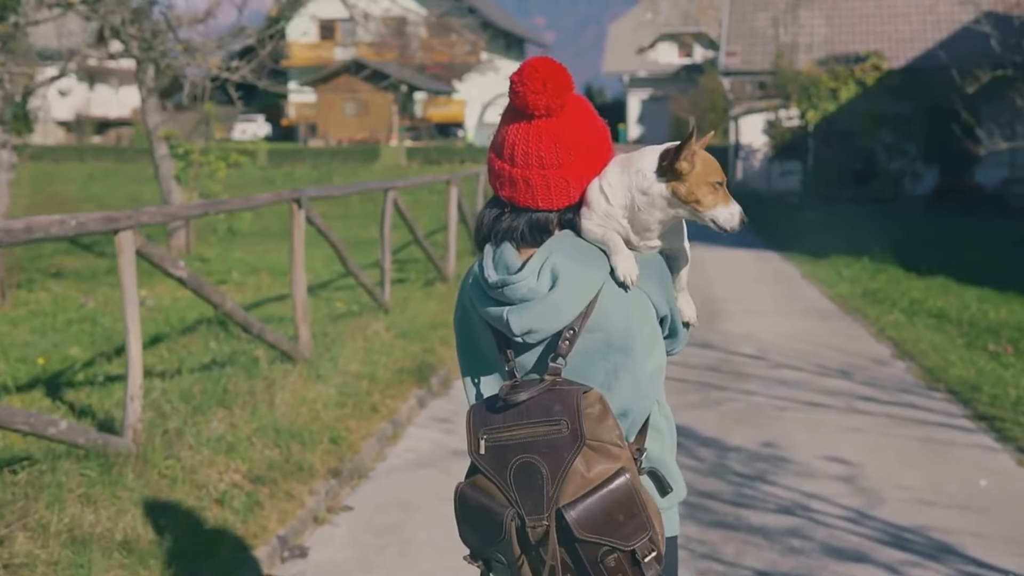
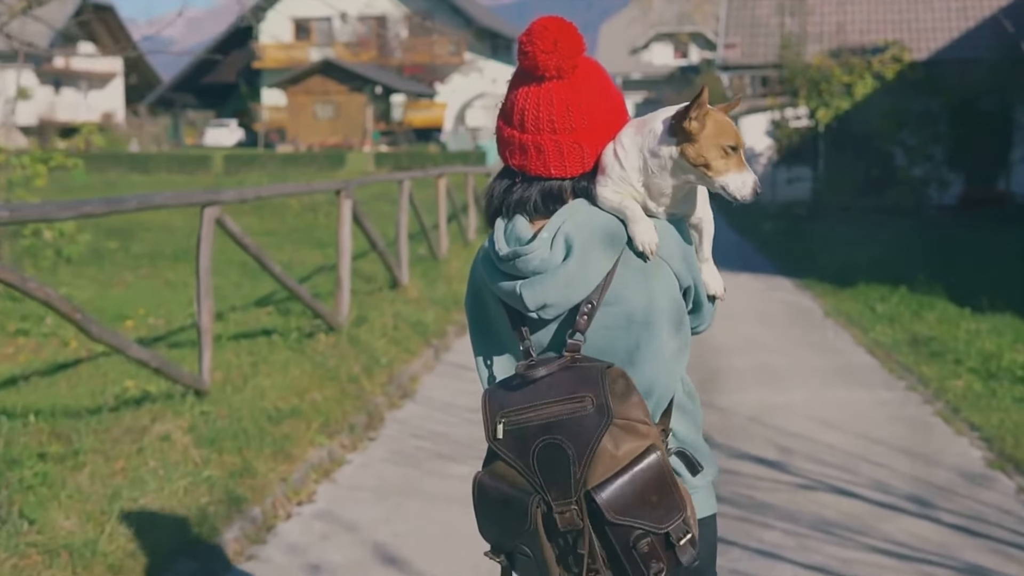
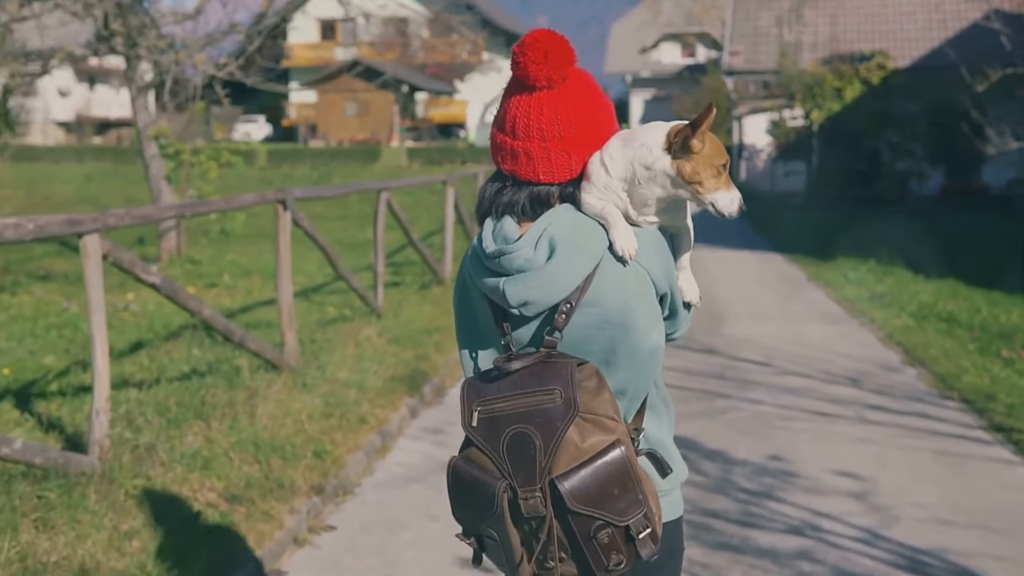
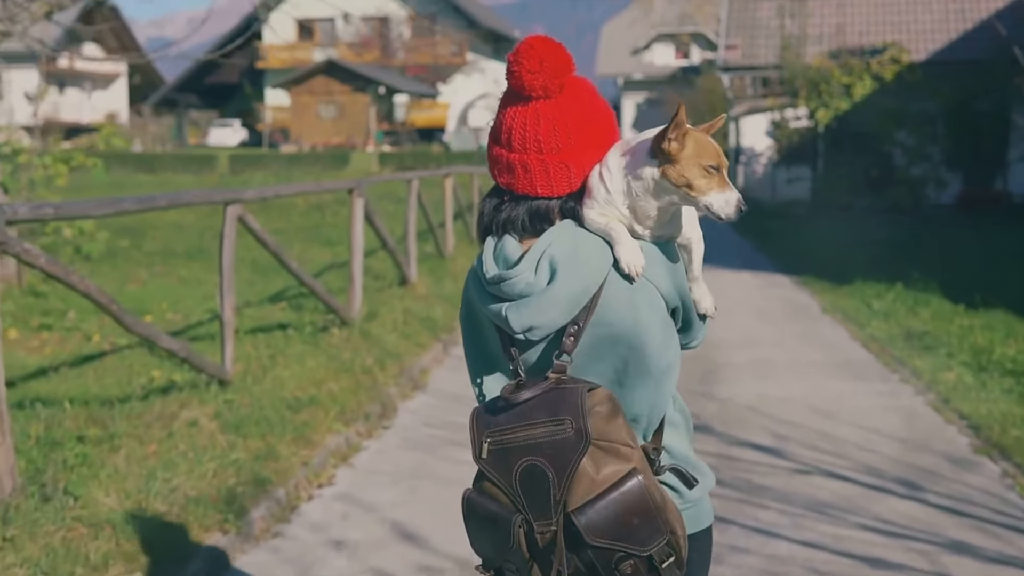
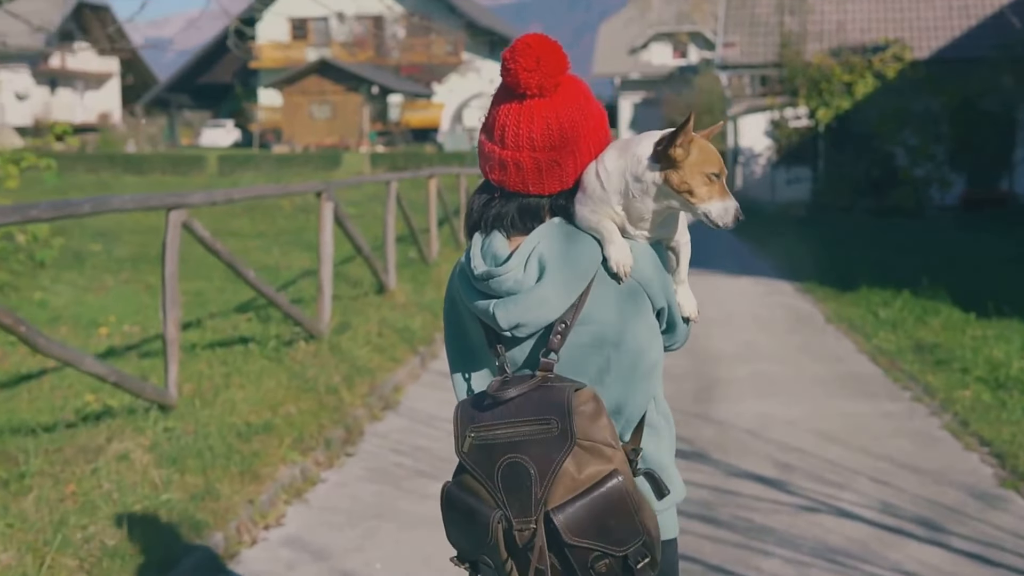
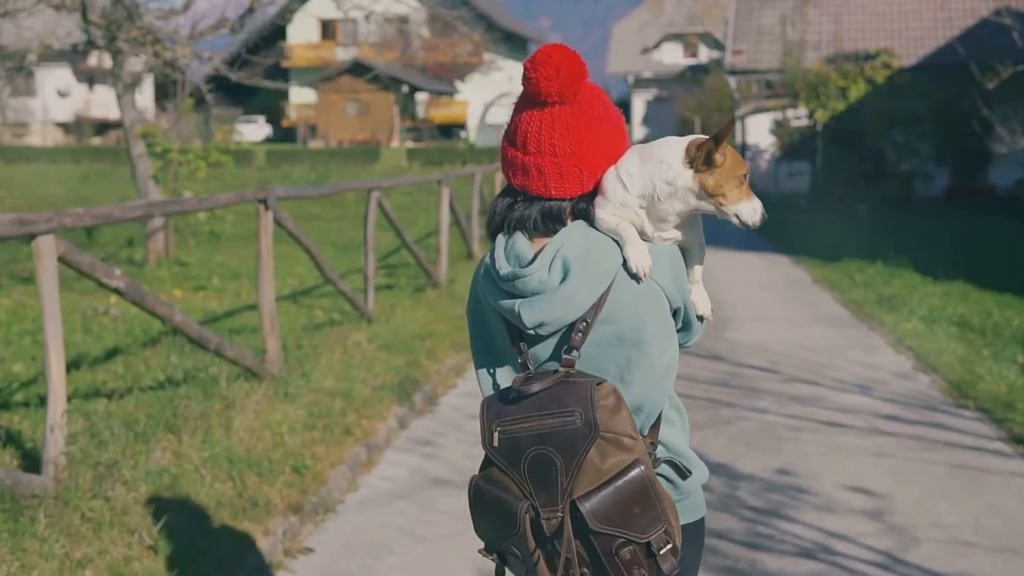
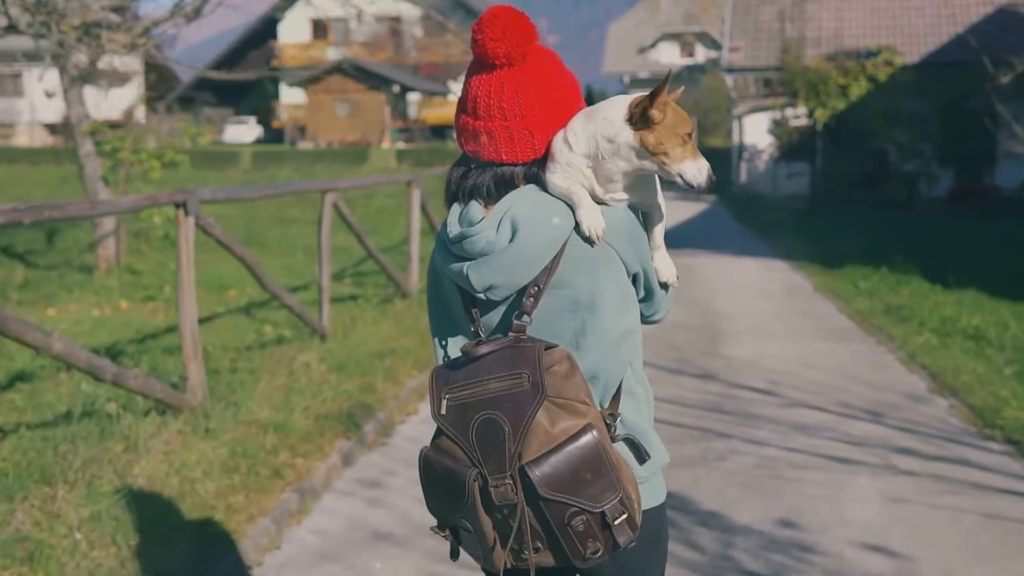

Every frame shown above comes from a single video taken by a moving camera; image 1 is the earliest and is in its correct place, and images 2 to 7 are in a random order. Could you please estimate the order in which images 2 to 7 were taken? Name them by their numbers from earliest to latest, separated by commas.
3, 6, 7, 4, 2, 5
